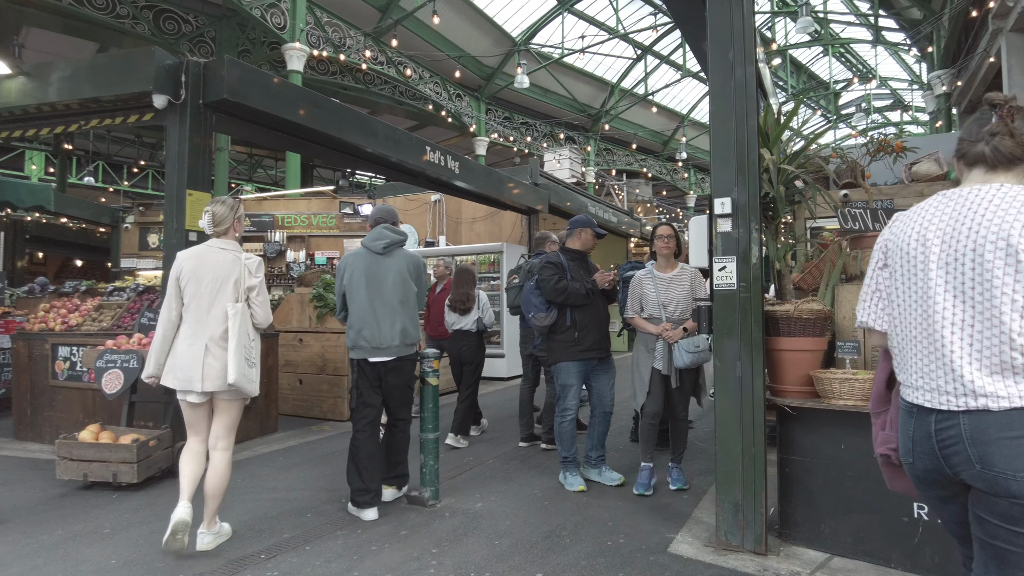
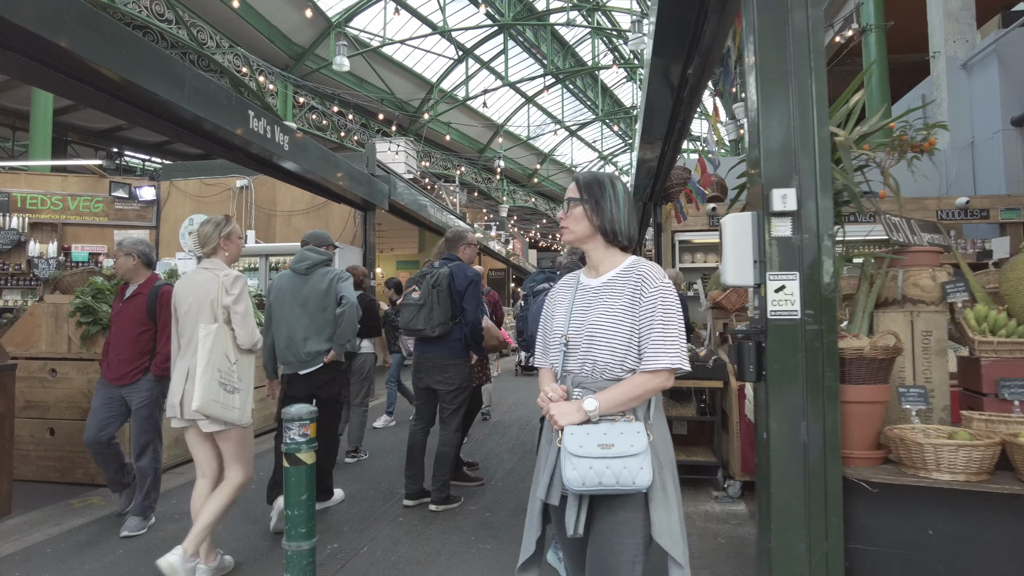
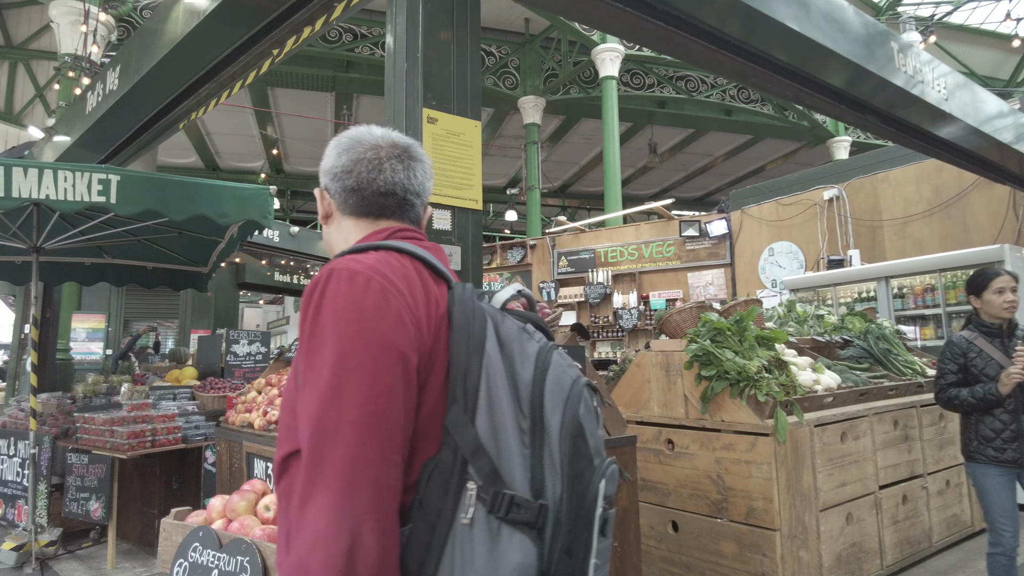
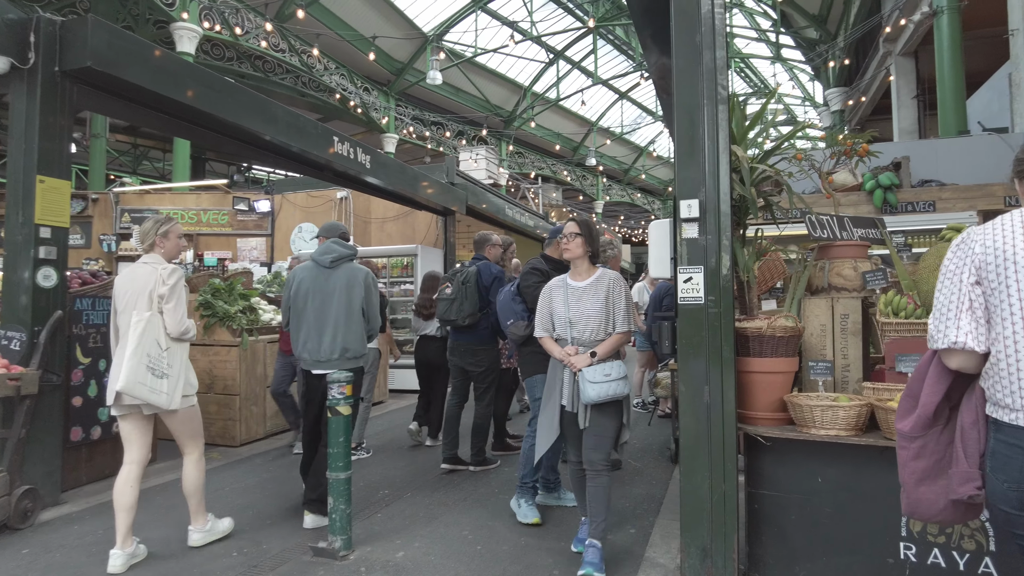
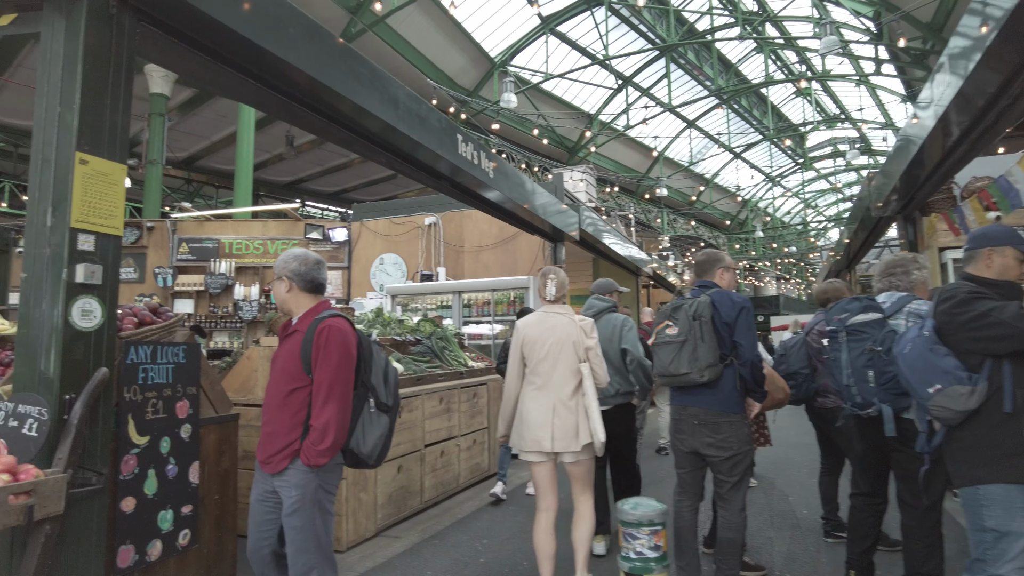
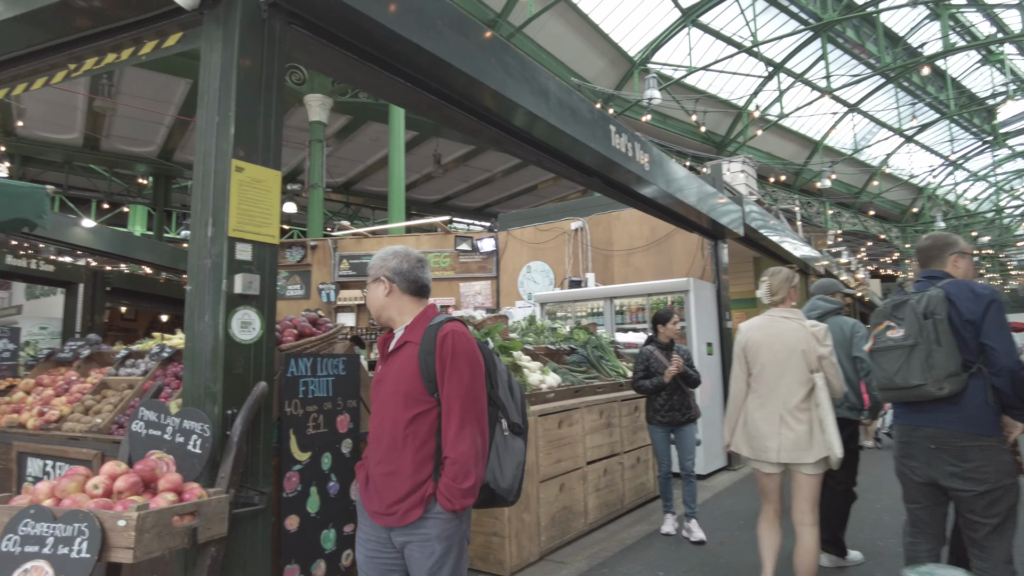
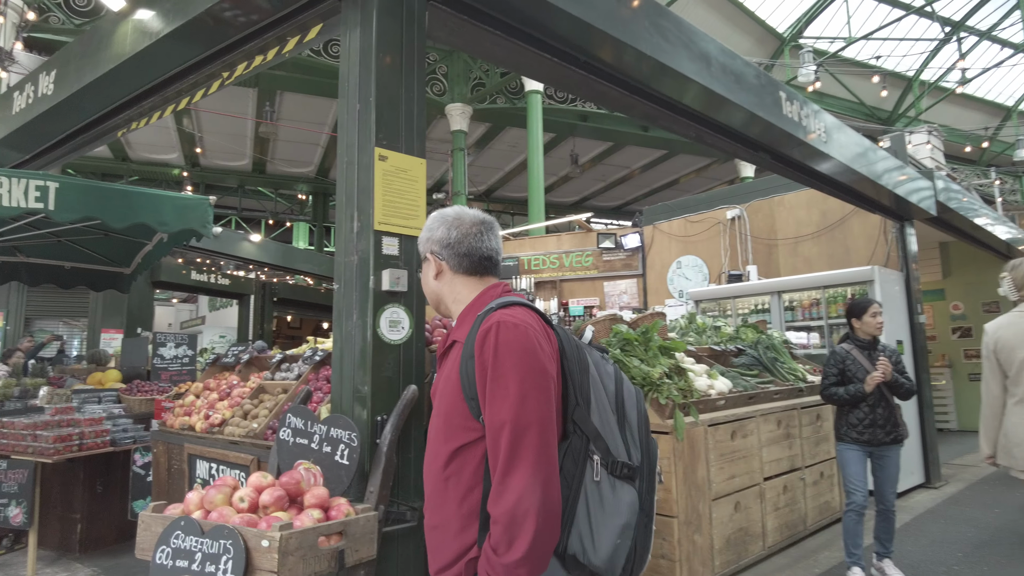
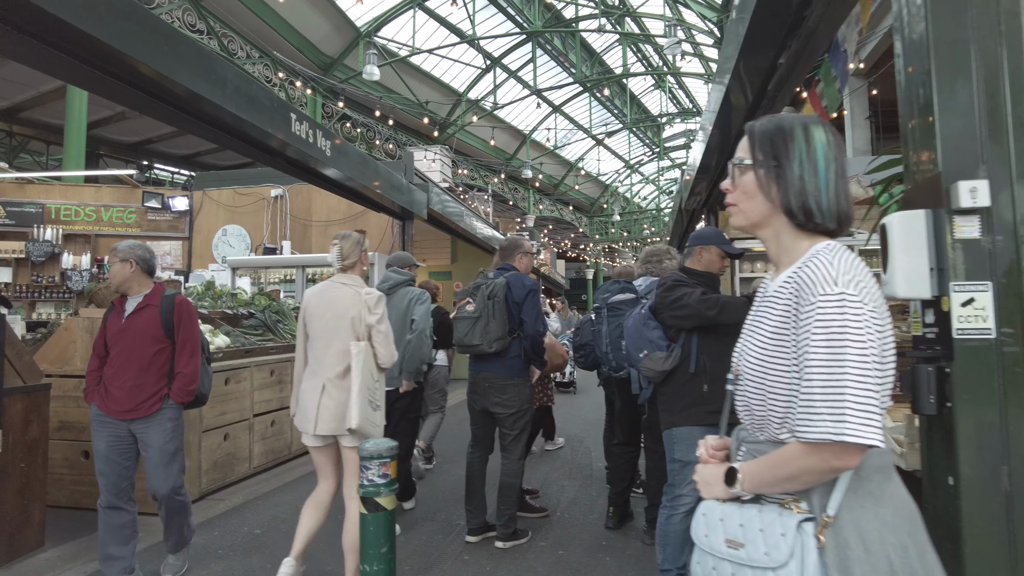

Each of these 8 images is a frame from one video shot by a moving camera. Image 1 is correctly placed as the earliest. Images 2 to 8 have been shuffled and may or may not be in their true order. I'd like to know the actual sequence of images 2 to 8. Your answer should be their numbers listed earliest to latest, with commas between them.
4, 2, 8, 5, 6, 7, 3
